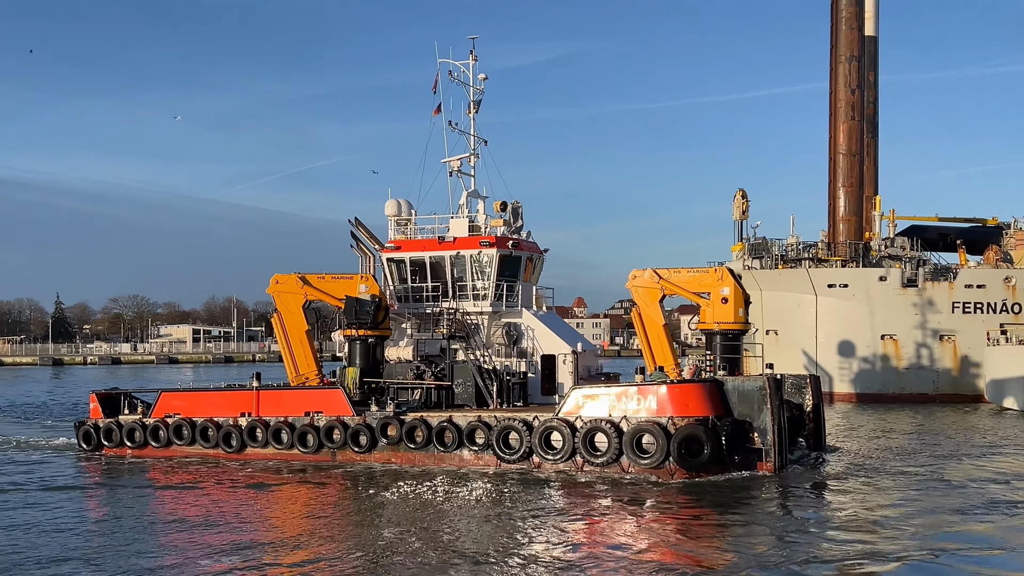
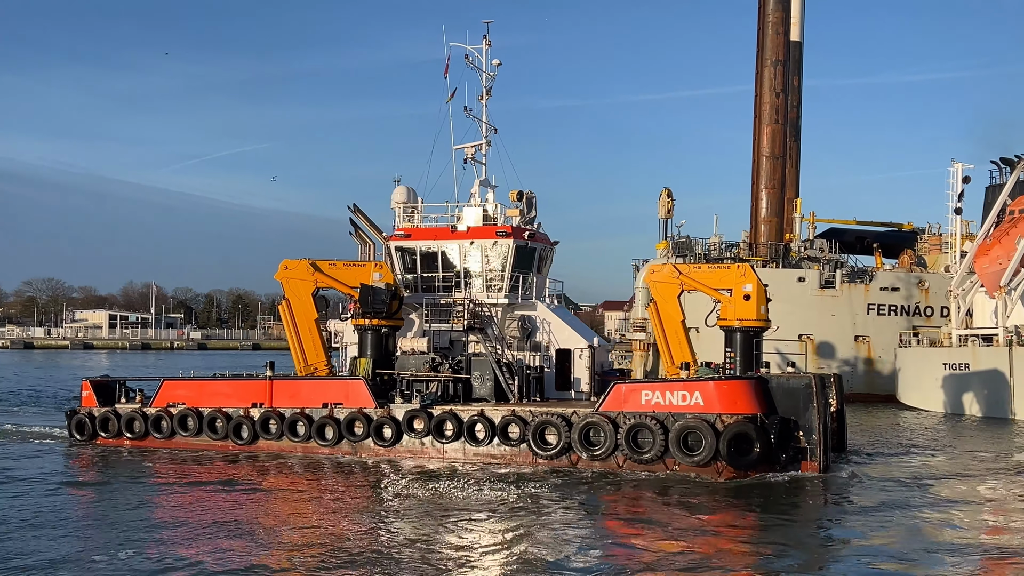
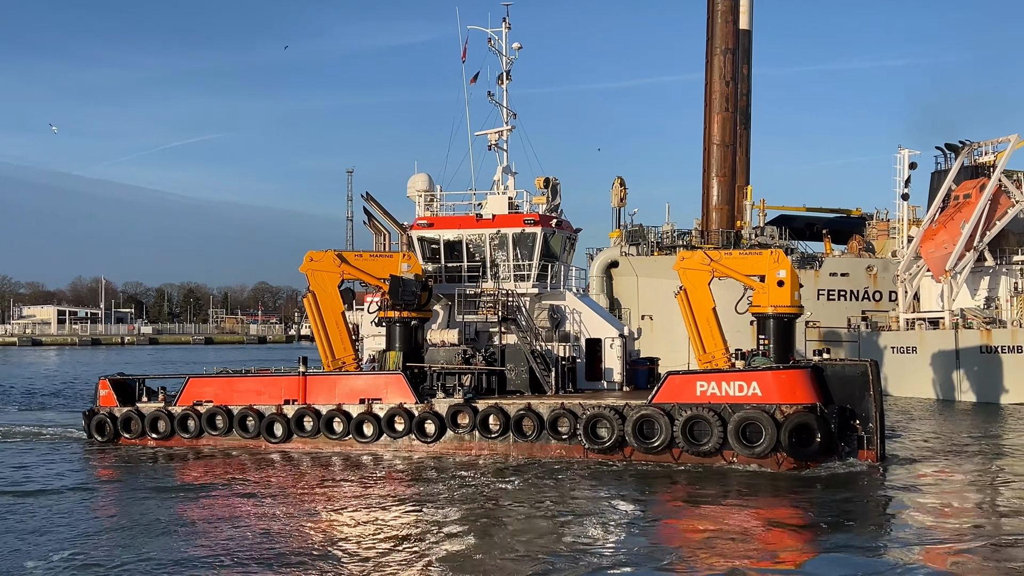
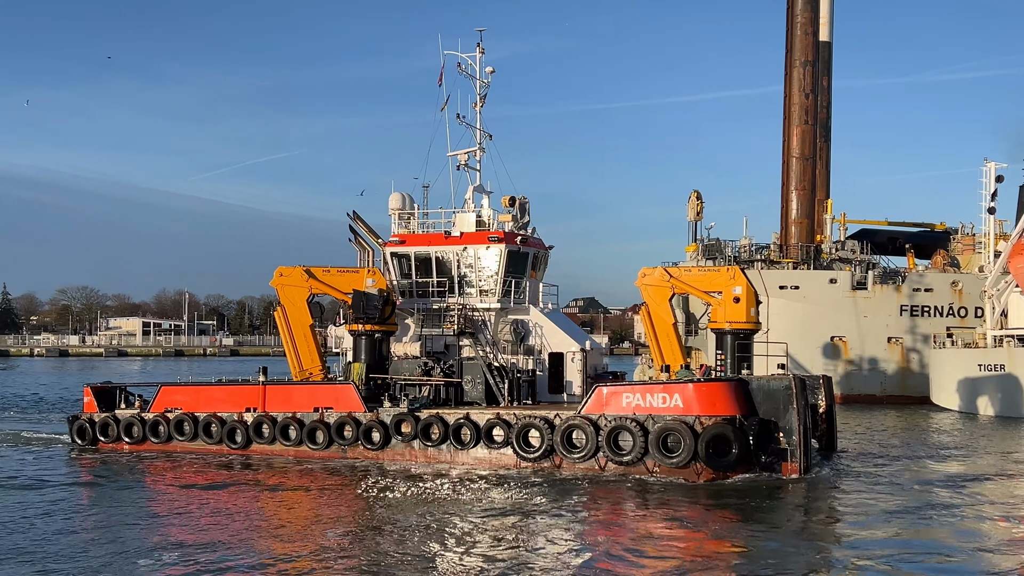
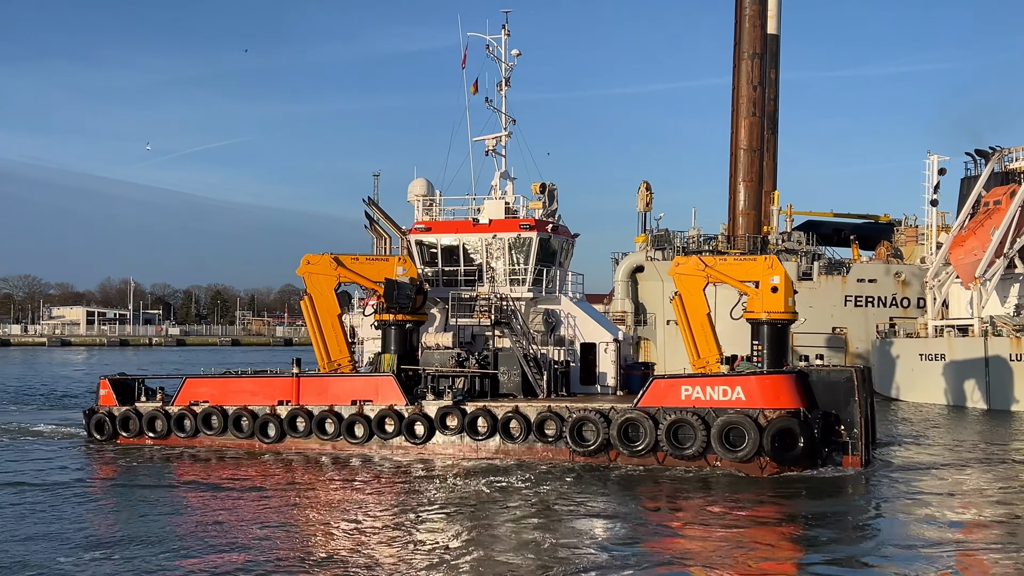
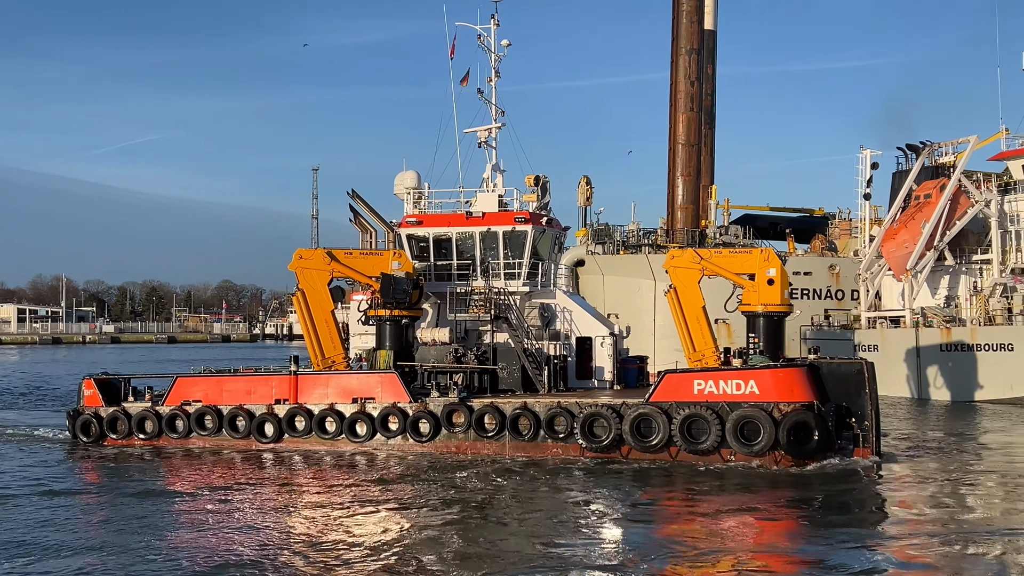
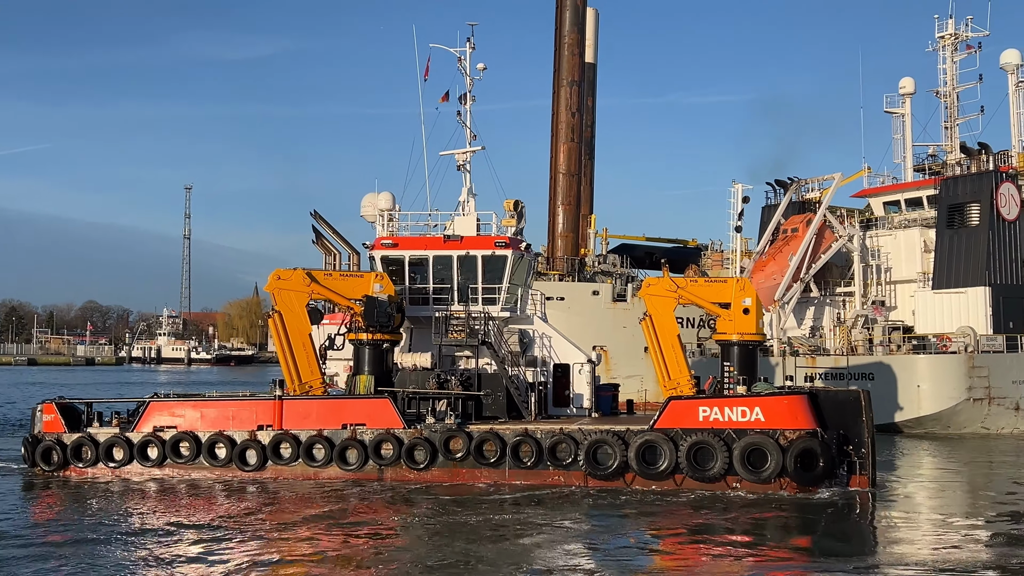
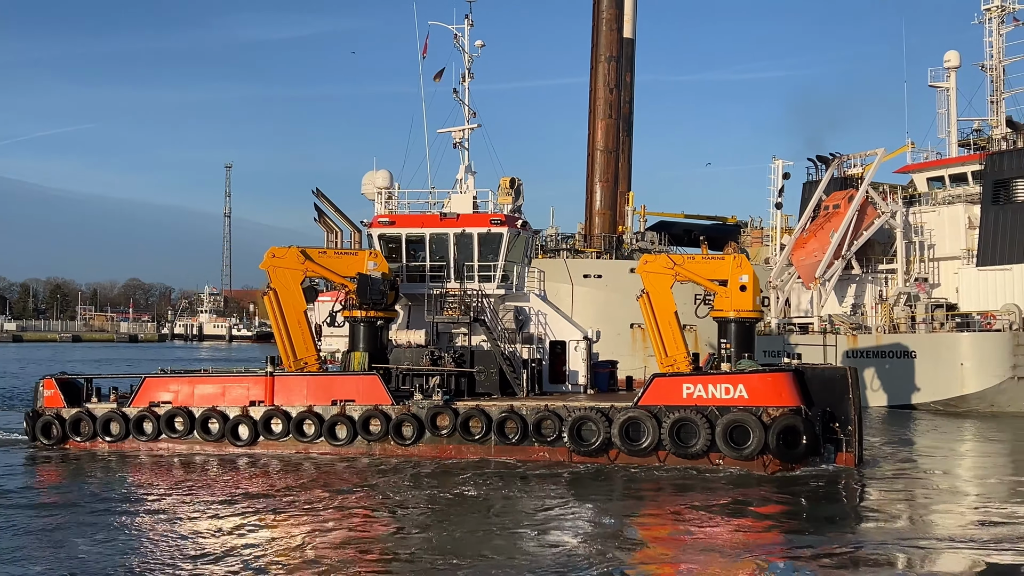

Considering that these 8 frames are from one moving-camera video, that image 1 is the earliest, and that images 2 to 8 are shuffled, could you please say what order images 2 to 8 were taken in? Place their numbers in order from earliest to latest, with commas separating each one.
4, 2, 5, 3, 6, 8, 7
